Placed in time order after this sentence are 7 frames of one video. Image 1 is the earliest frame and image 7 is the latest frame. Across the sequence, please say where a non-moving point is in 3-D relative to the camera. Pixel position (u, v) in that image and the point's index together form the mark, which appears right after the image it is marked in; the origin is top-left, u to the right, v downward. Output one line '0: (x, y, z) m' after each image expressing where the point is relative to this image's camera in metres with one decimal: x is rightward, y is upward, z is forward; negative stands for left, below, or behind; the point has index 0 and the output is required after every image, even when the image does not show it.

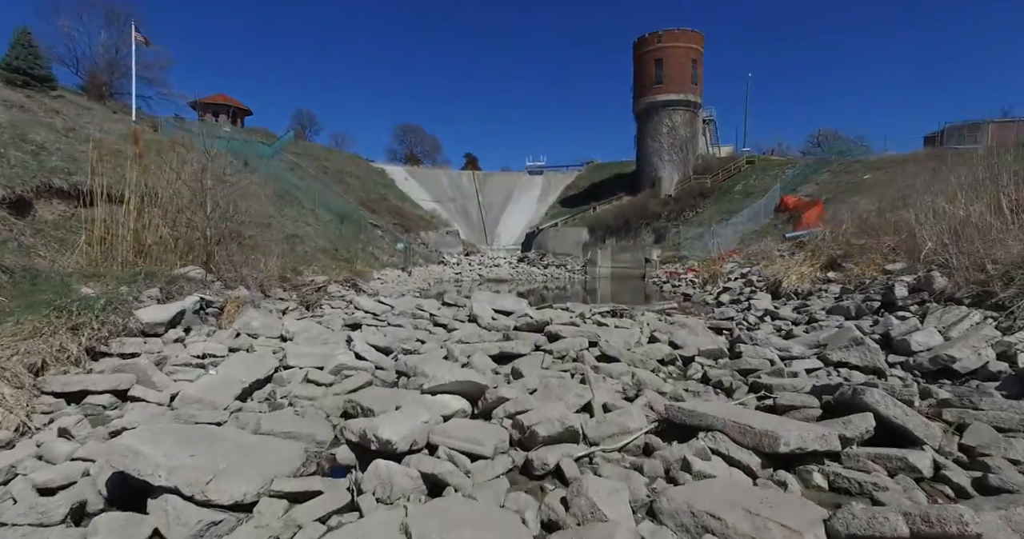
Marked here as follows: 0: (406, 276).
0: (-3.6, -0.3, +19.2) m
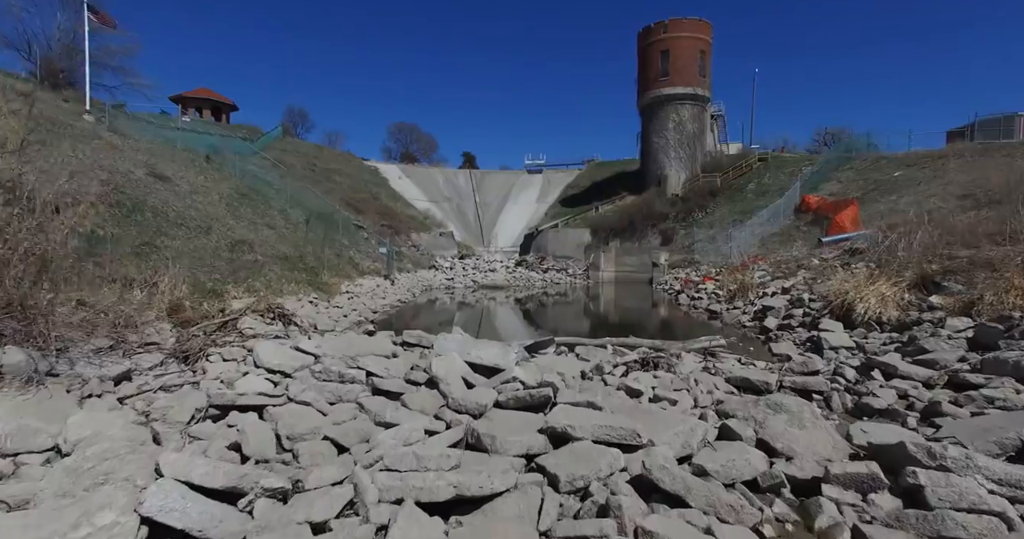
0: (-3.7, -0.5, +17.2) m
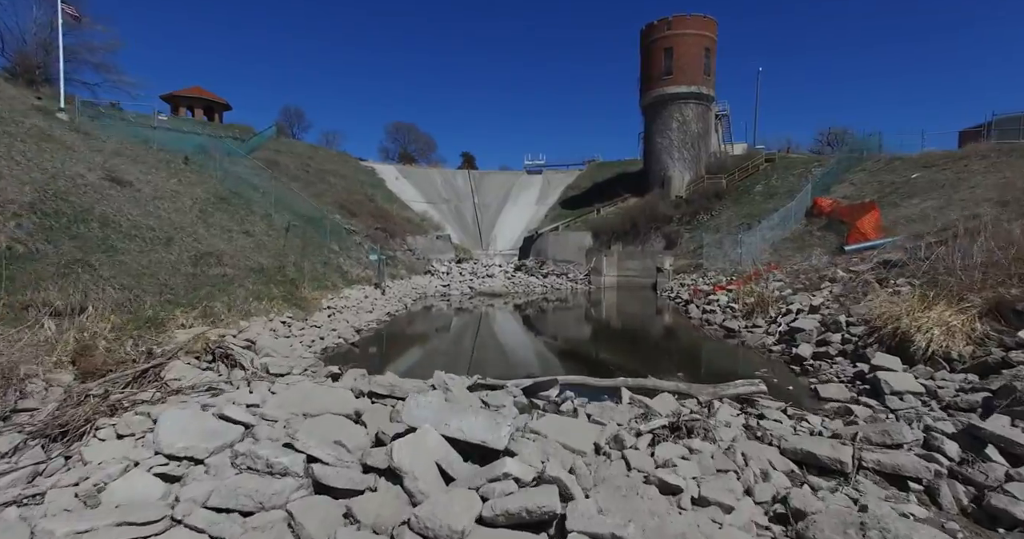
0: (-3.7, -0.8, +16.2) m
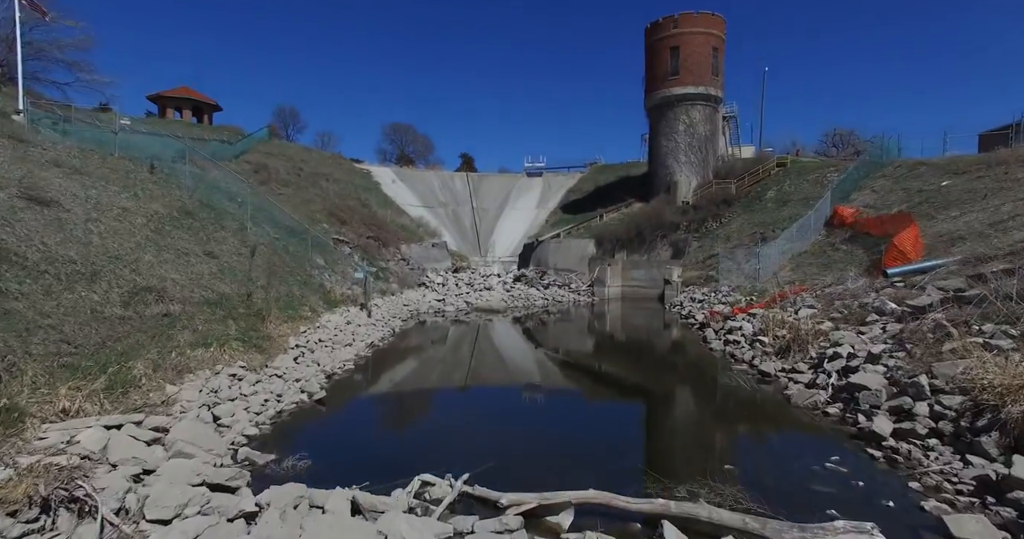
0: (-3.8, -1.3, +14.7) m
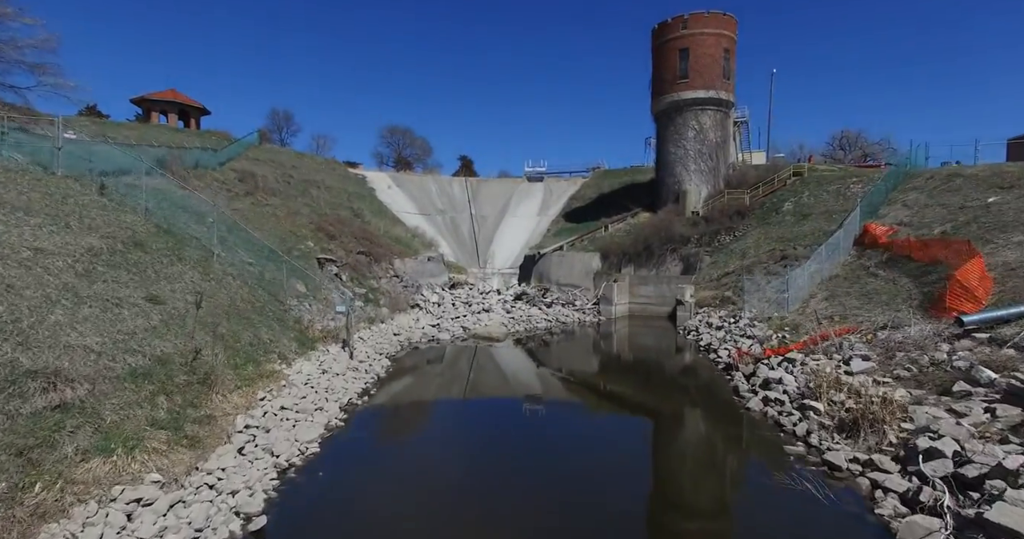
0: (-3.7, -2.1, +12.8) m
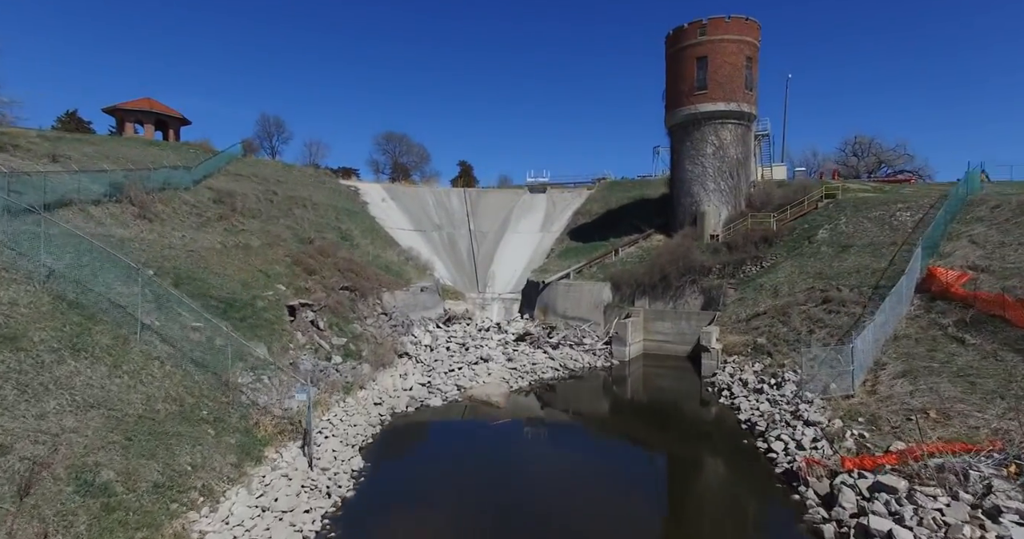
0: (-3.6, -3.6, +9.8) m
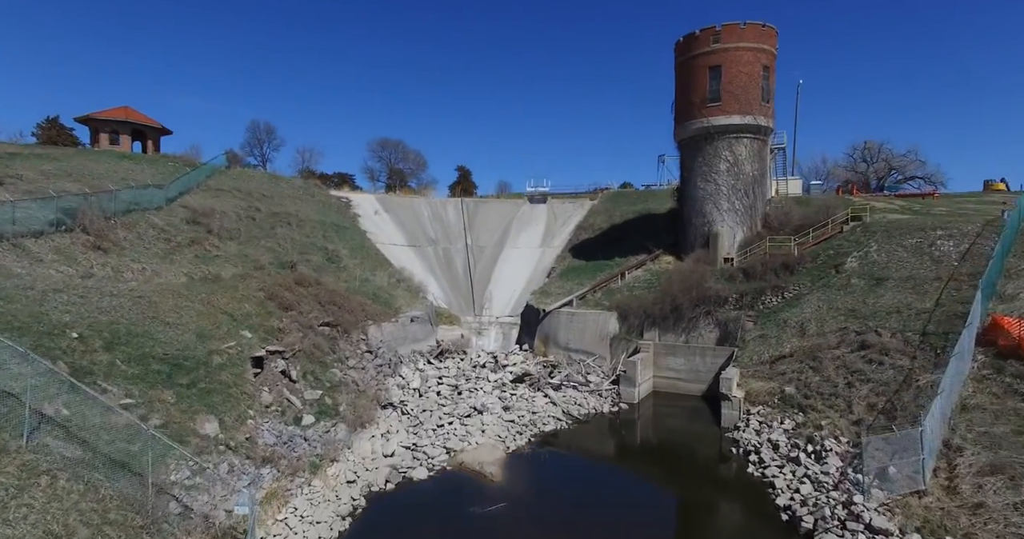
0: (-3.7, -4.9, +7.5) m
